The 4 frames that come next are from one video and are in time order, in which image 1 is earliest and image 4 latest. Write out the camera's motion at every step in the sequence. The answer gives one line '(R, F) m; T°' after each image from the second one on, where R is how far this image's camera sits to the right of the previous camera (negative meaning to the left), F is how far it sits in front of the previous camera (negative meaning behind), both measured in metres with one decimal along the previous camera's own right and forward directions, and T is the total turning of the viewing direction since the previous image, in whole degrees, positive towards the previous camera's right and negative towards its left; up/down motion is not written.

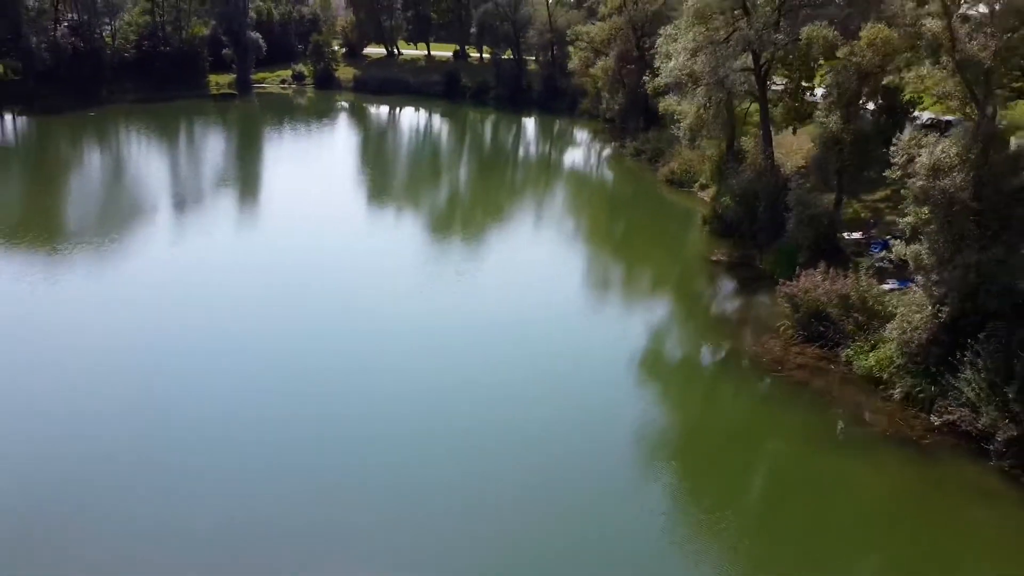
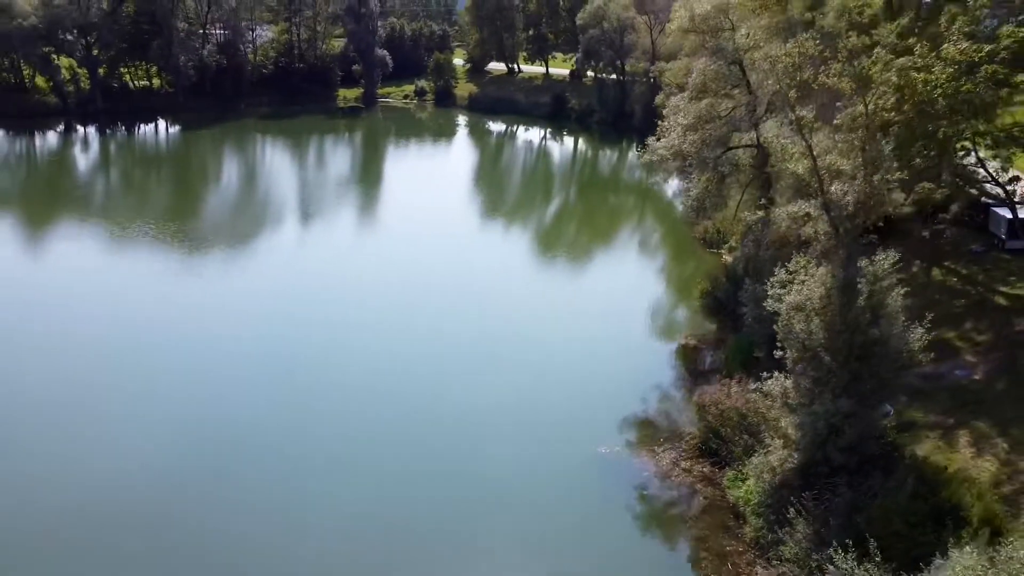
(+2.8, -0.2) m; -11°
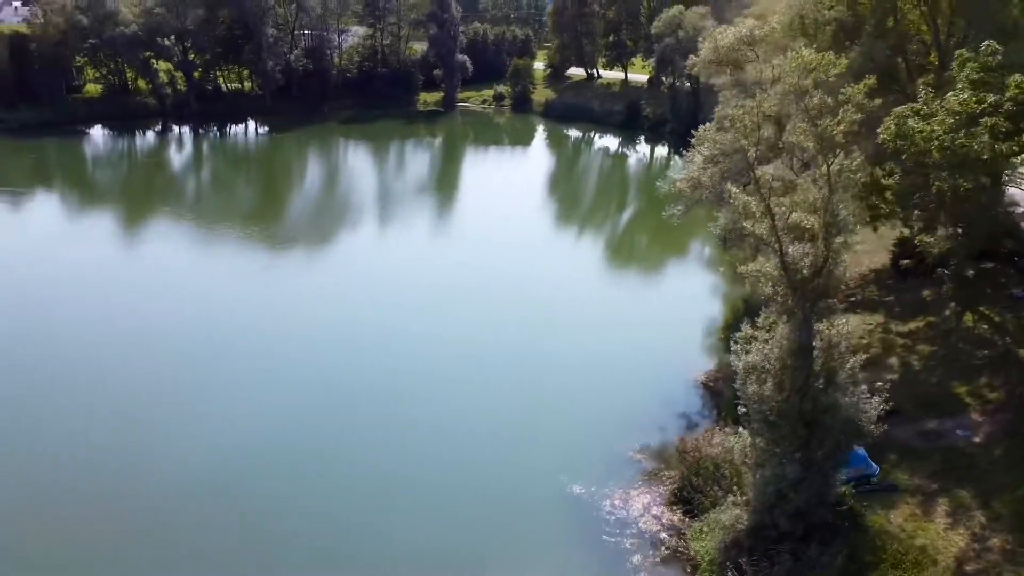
(+1.2, -0.1) m; -6°
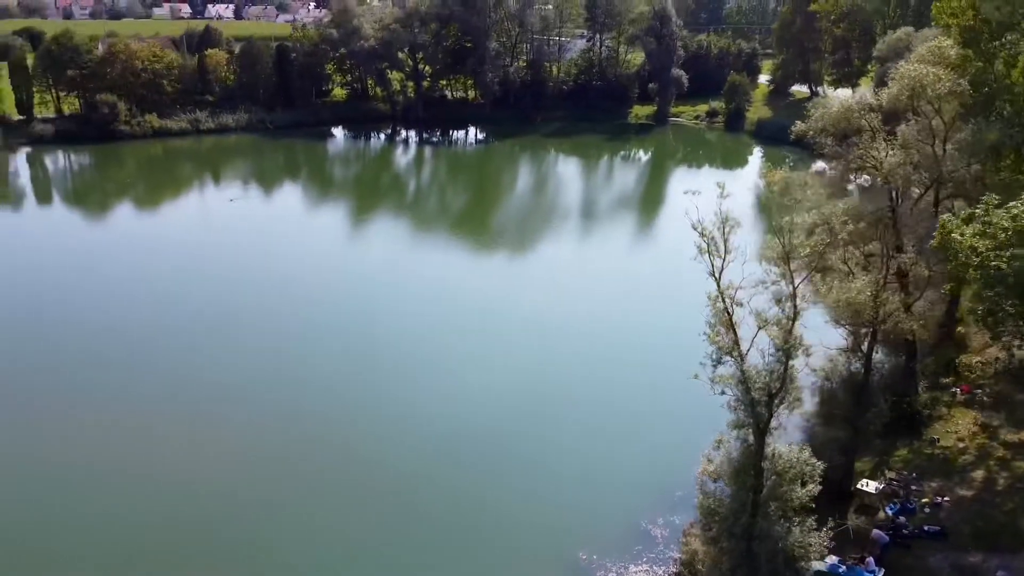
(+2.4, -0.2) m; -16°
